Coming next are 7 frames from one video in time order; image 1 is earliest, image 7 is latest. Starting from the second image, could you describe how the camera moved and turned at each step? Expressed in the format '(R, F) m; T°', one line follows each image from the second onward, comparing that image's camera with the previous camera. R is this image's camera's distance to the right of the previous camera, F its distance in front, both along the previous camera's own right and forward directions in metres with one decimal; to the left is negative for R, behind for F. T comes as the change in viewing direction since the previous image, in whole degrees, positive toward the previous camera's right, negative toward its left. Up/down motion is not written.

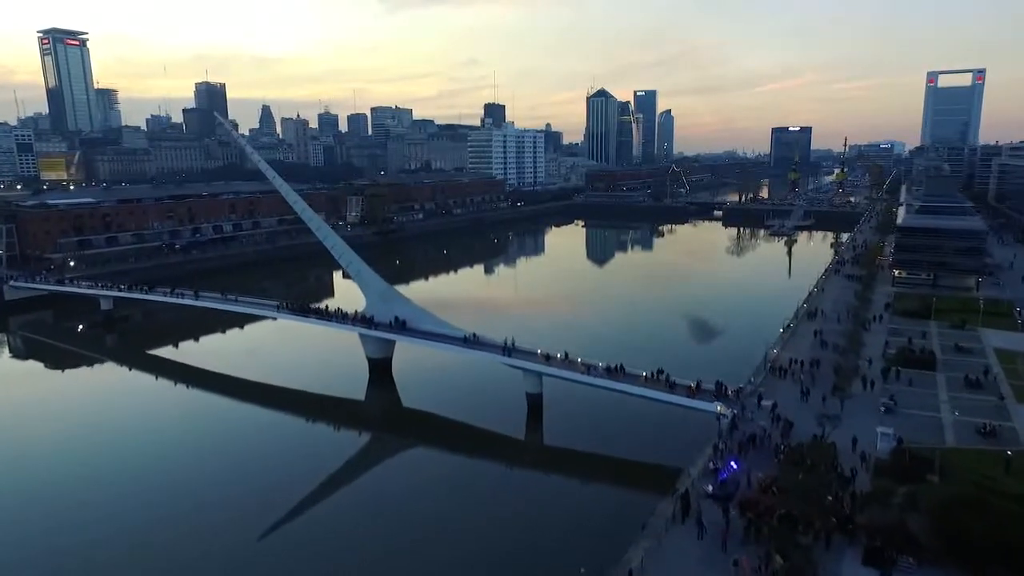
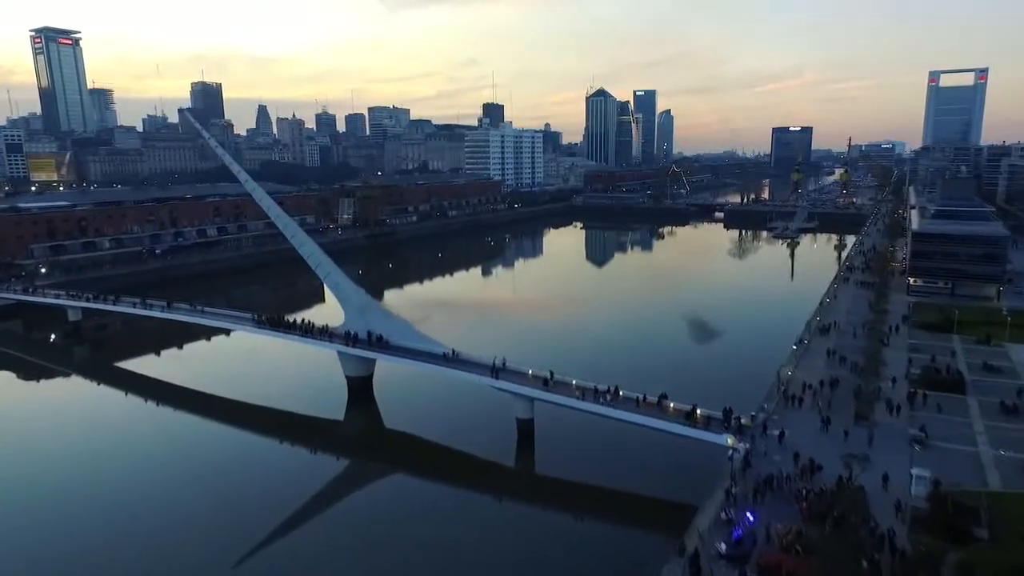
(+0.2, +1.2) m; 0°
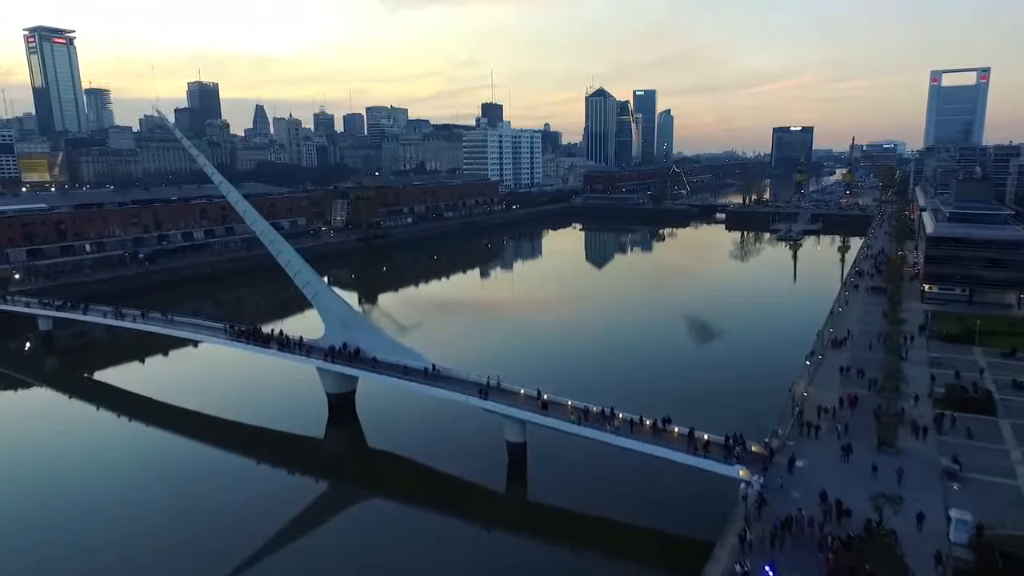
(+0.2, +1.0) m; 0°
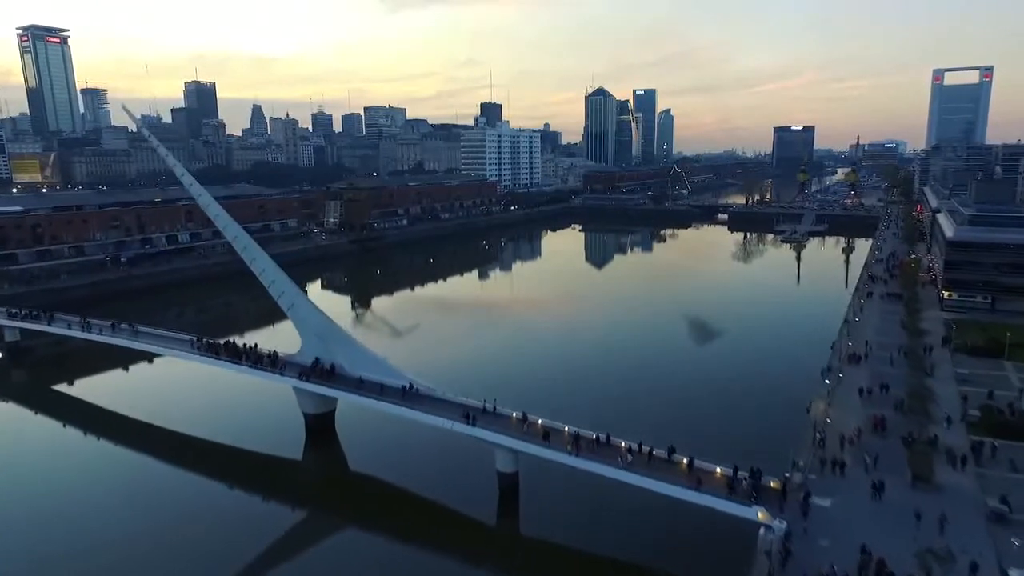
(+0.2, +1.1) m; 0°
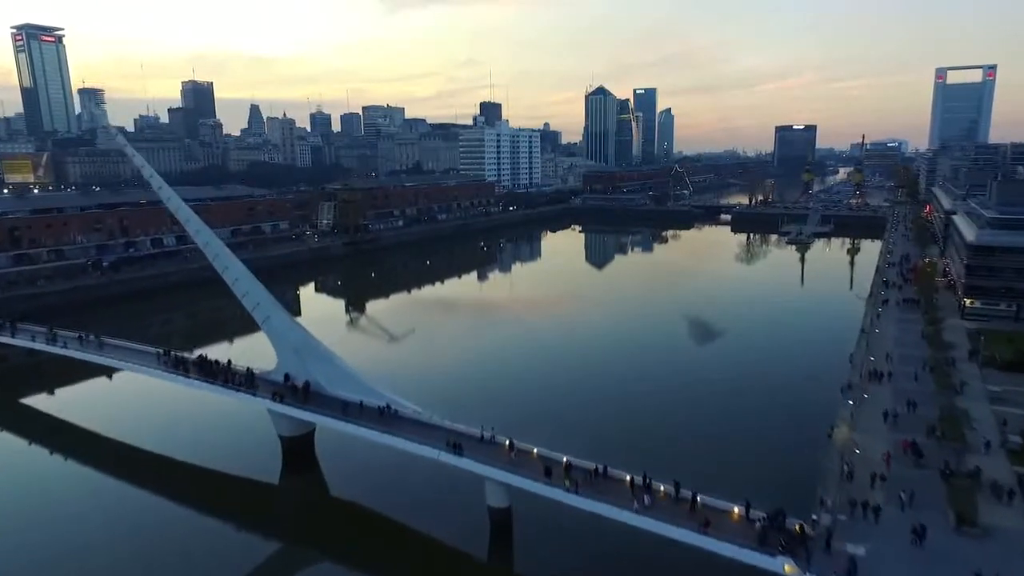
(+0.1, +1.0) m; 0°
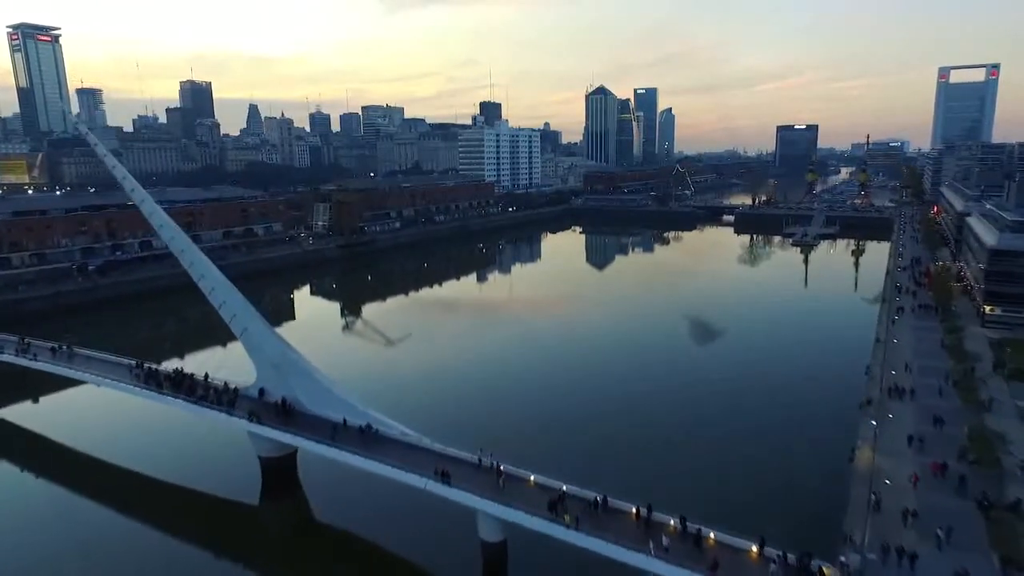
(+0.1, +0.8) m; 0°
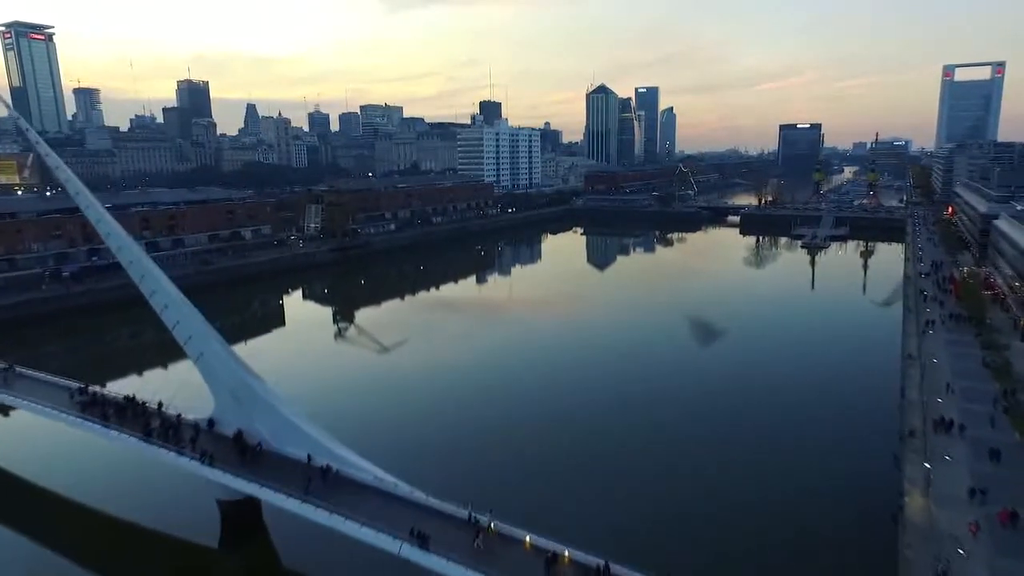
(+0.1, +1.4) m; 0°
